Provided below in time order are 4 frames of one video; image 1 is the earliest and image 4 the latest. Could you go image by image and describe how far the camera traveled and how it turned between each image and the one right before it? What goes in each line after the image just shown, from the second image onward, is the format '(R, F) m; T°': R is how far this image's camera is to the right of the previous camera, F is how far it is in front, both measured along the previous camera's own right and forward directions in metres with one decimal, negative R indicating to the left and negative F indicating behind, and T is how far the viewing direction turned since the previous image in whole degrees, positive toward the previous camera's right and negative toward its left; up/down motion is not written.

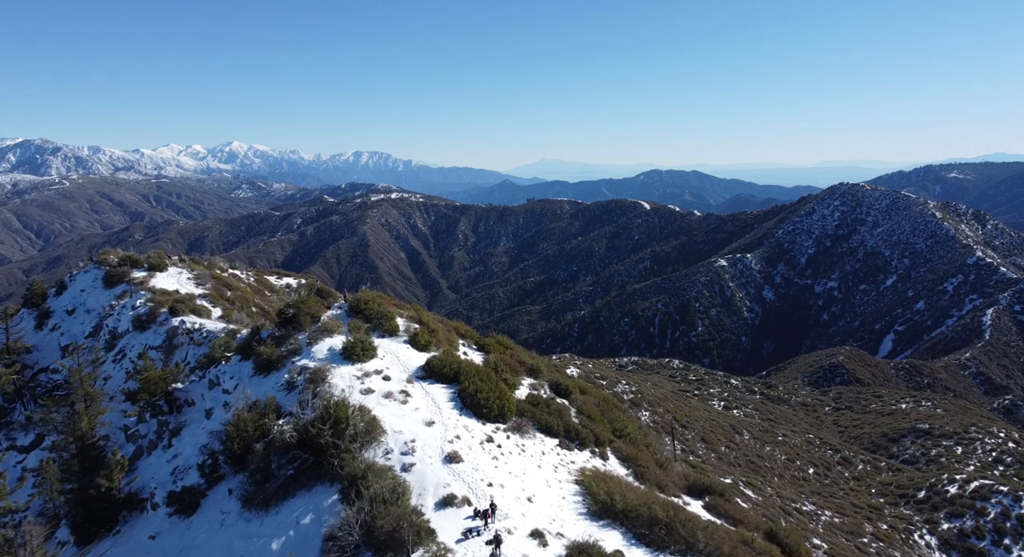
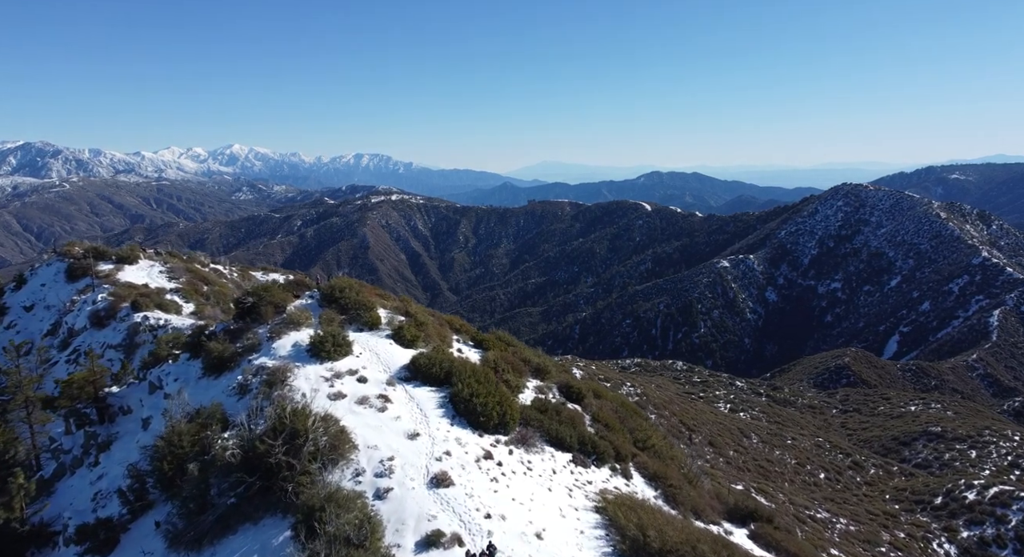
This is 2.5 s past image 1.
(-0.1, +3.6) m; 0°
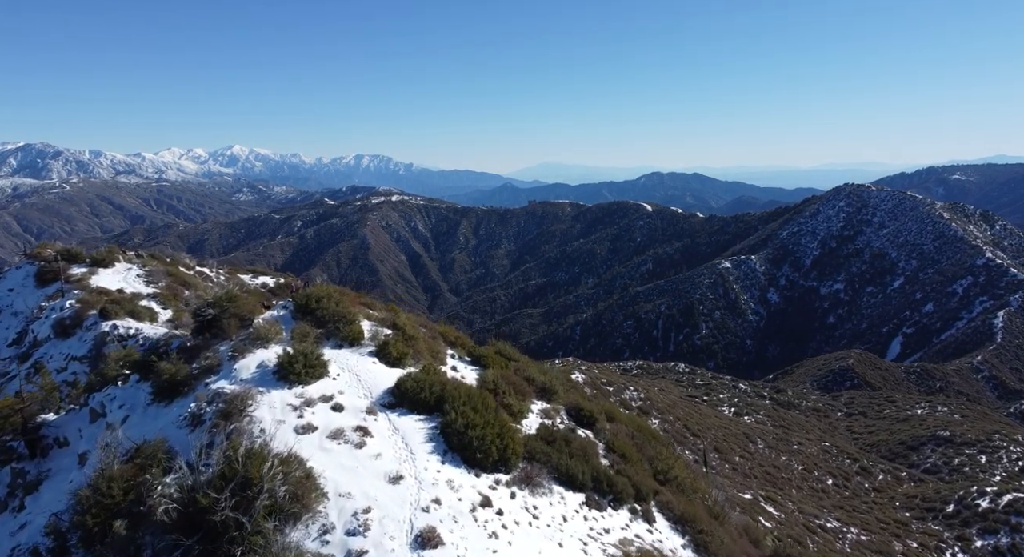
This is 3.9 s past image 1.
(0.0, +2.5) m; 0°
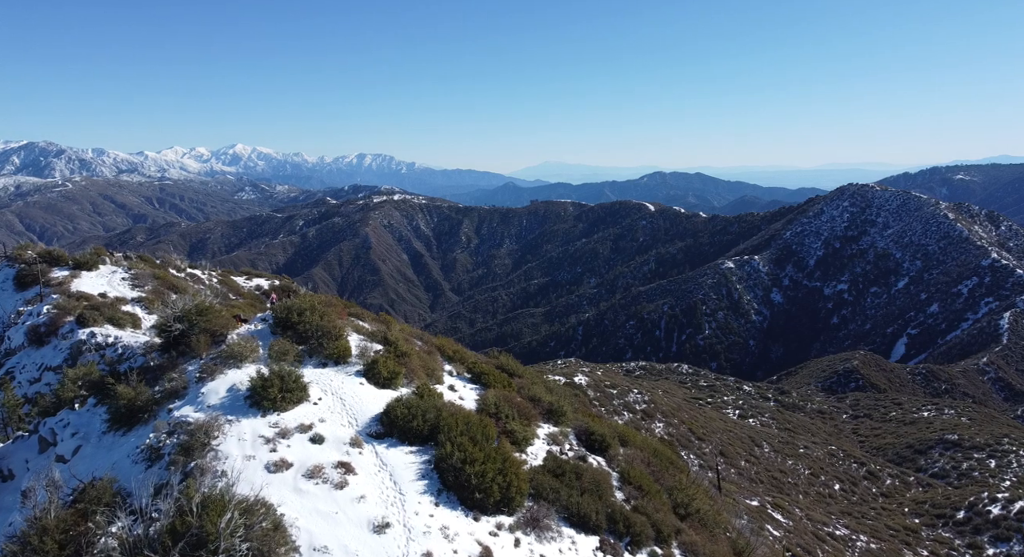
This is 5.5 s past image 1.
(0.0, +1.7) m; 0°
